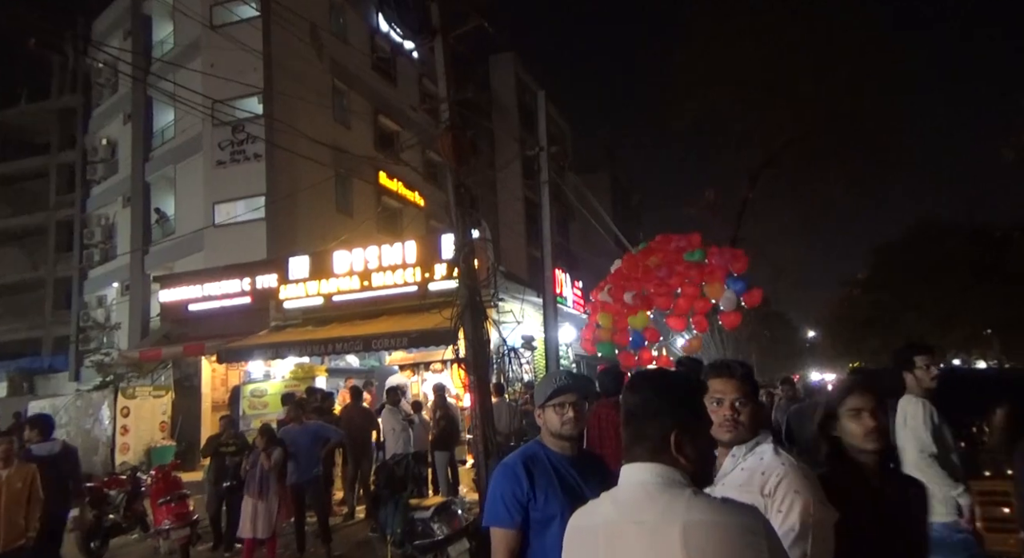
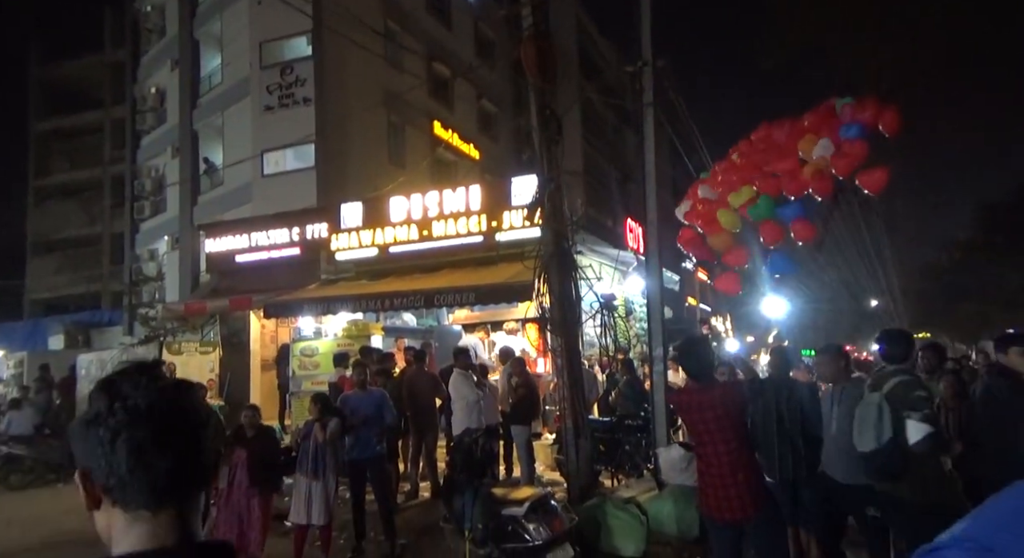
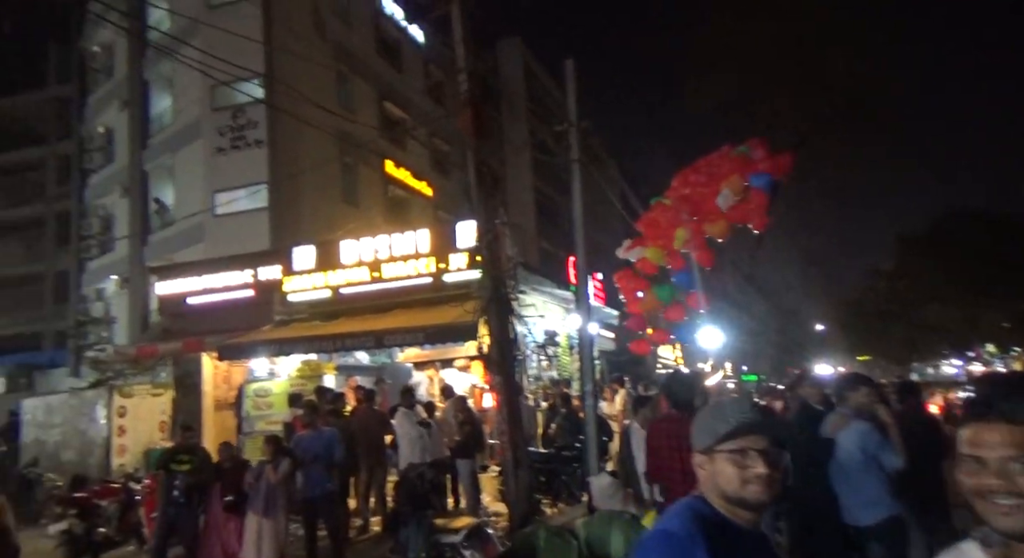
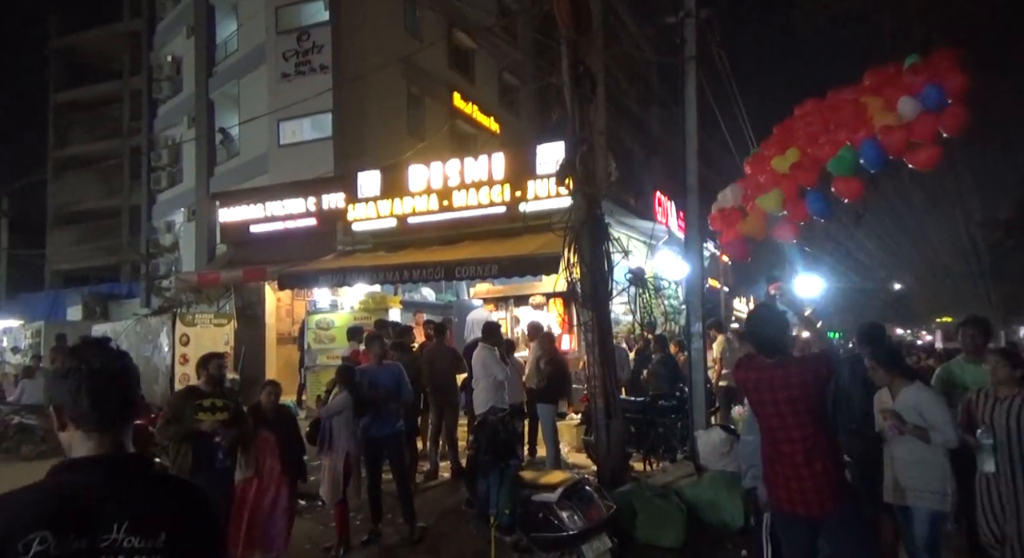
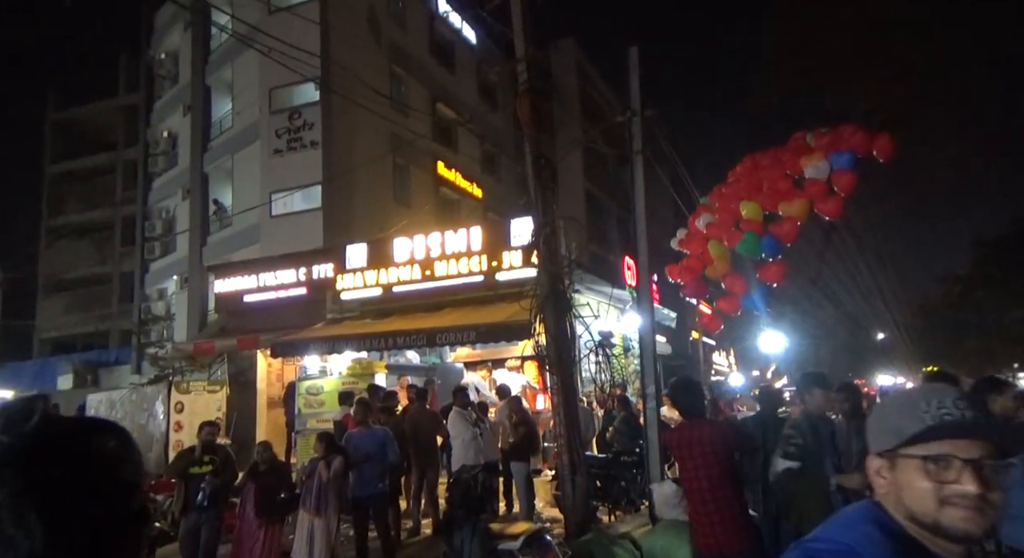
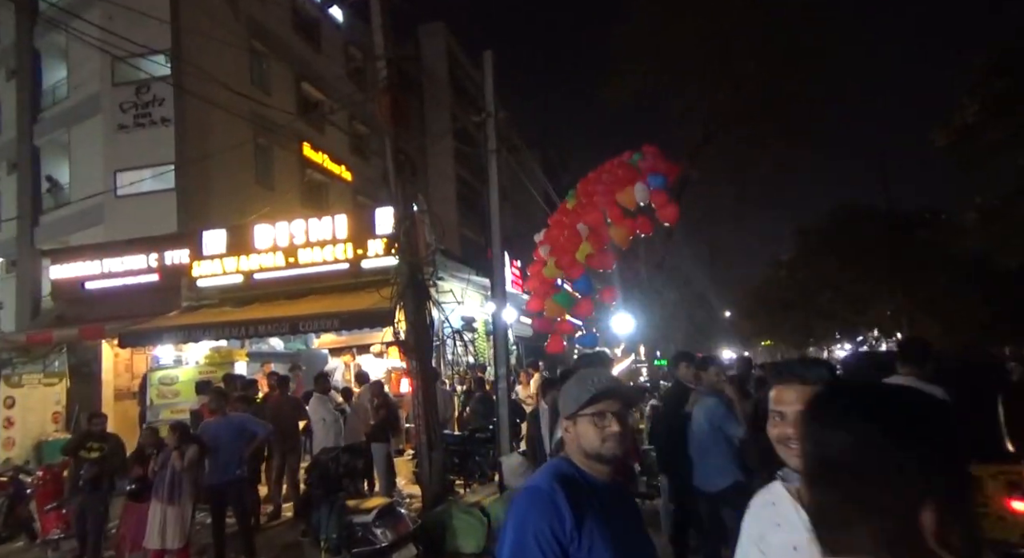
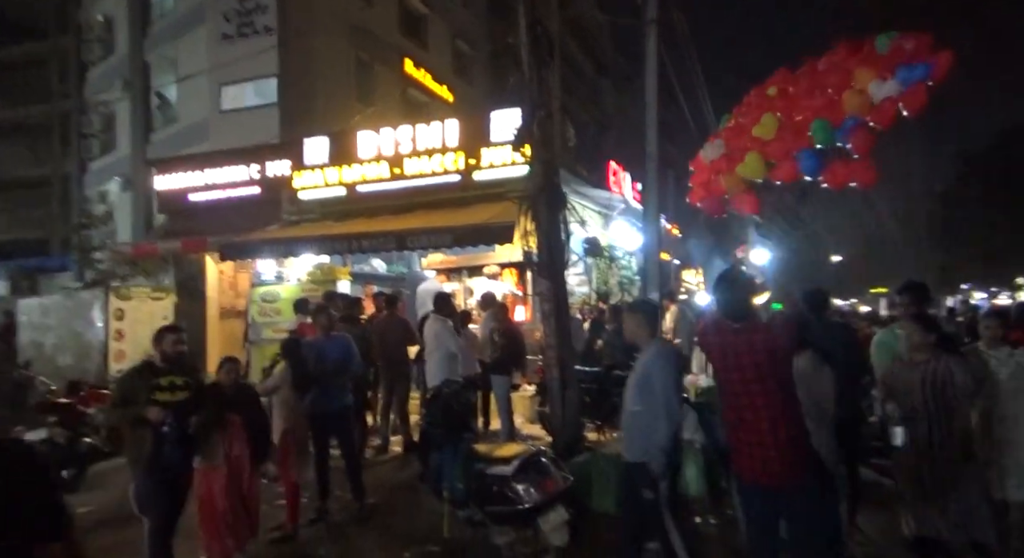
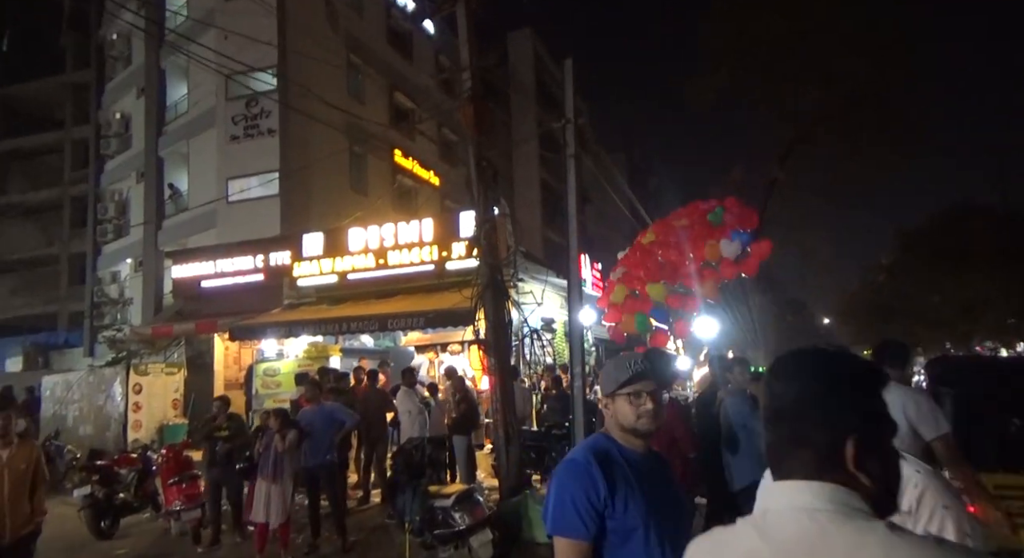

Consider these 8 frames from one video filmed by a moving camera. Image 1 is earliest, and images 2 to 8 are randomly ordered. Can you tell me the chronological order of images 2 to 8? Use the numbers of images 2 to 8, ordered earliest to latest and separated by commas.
8, 6, 3, 5, 2, 4, 7
